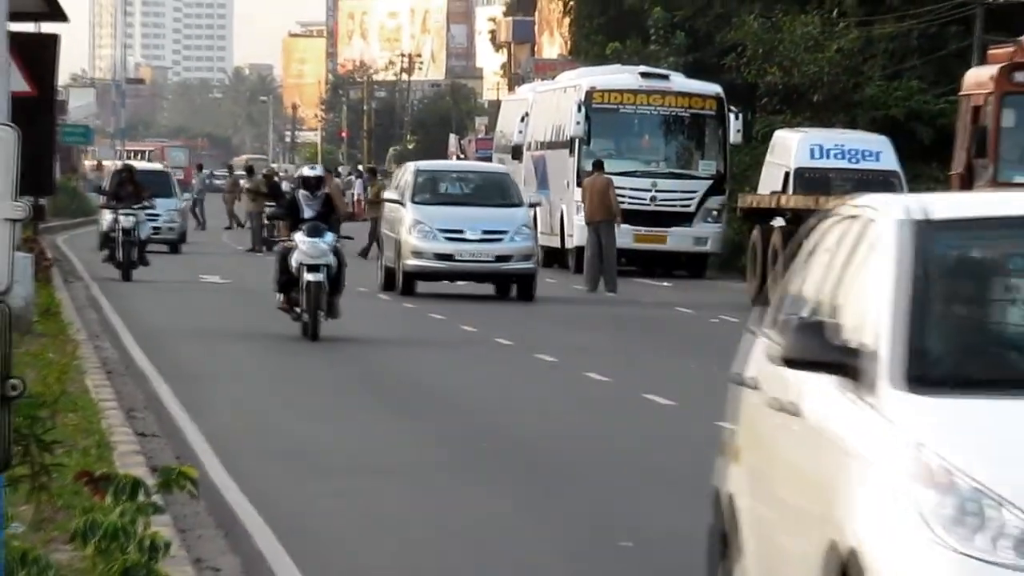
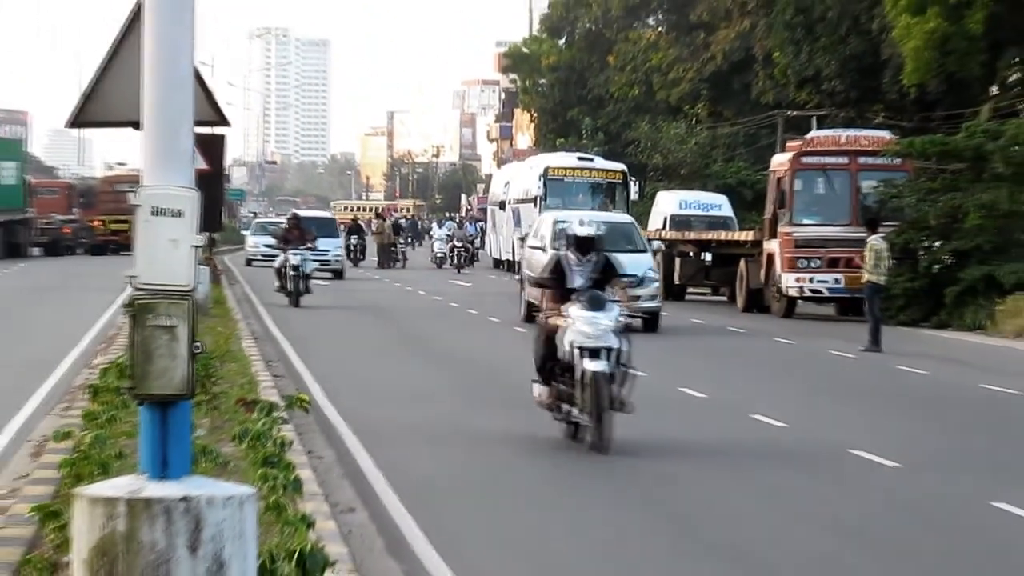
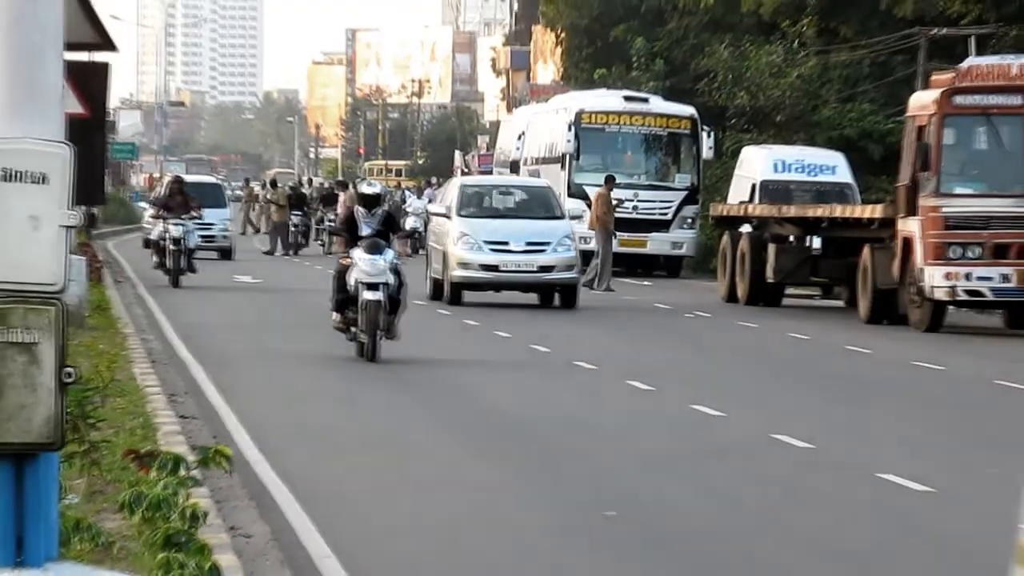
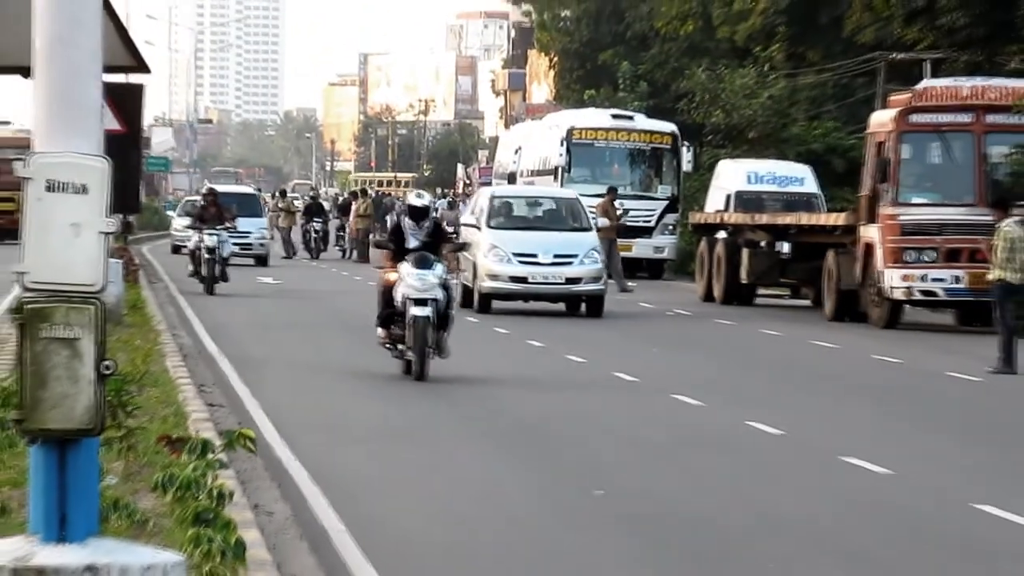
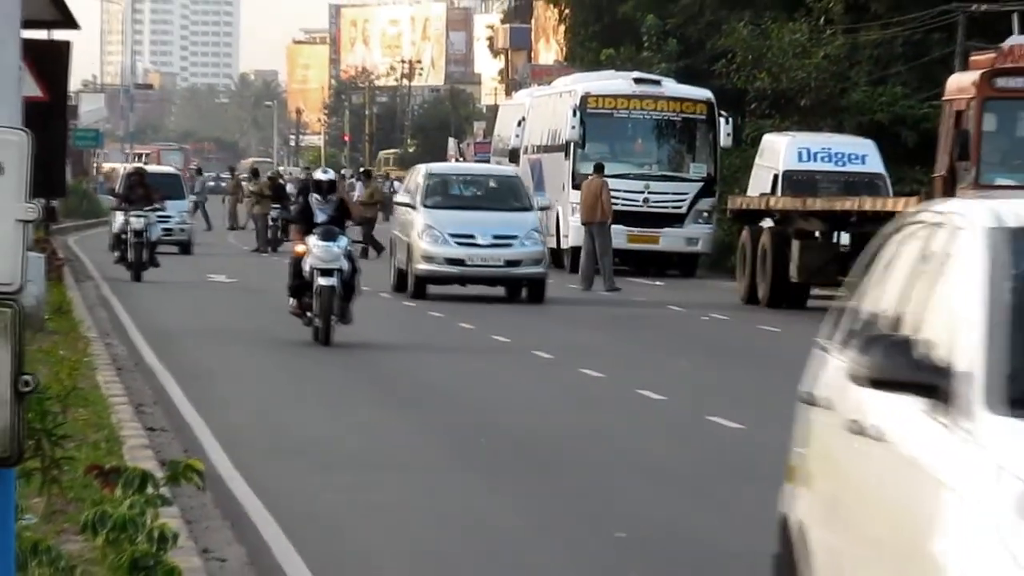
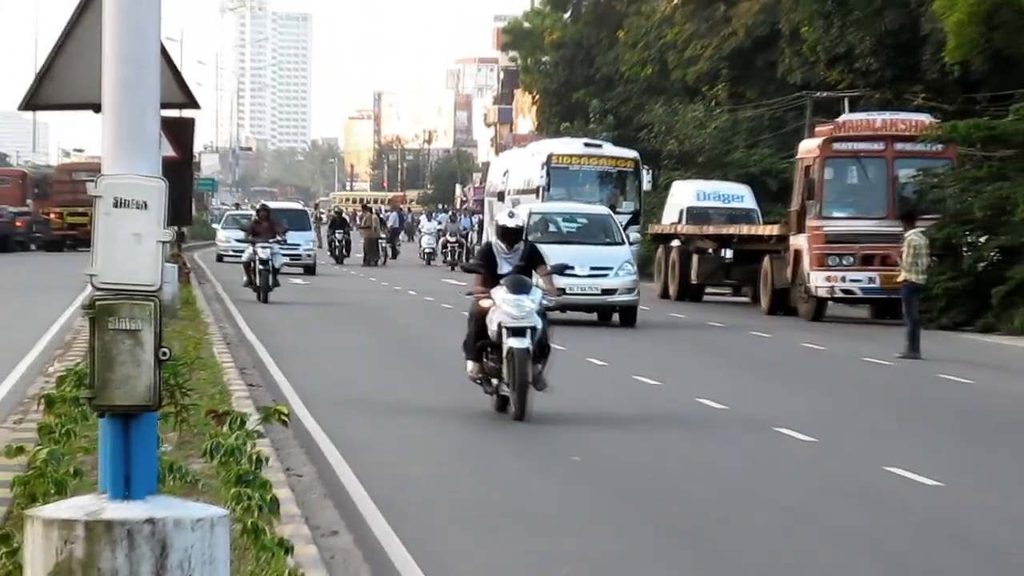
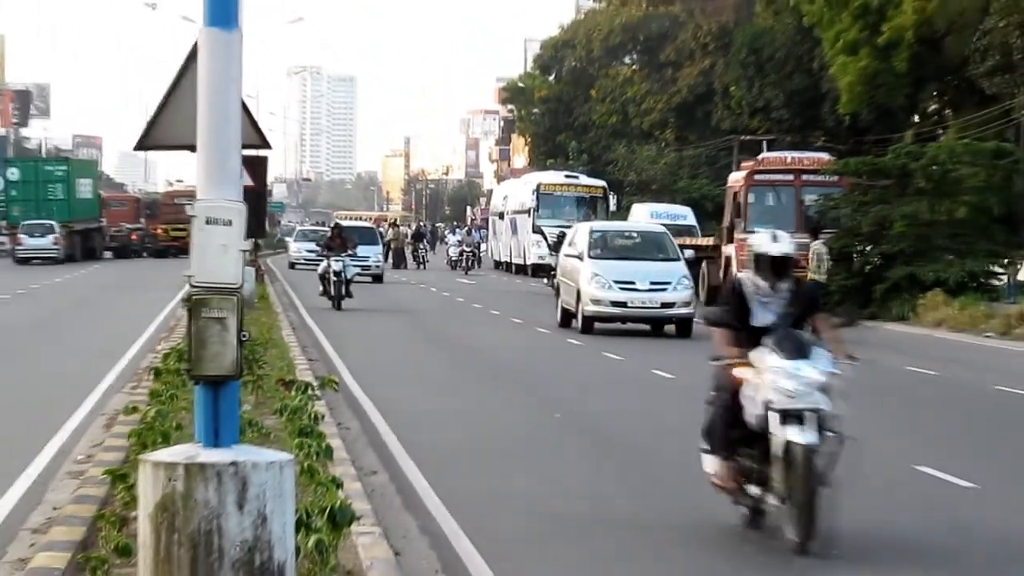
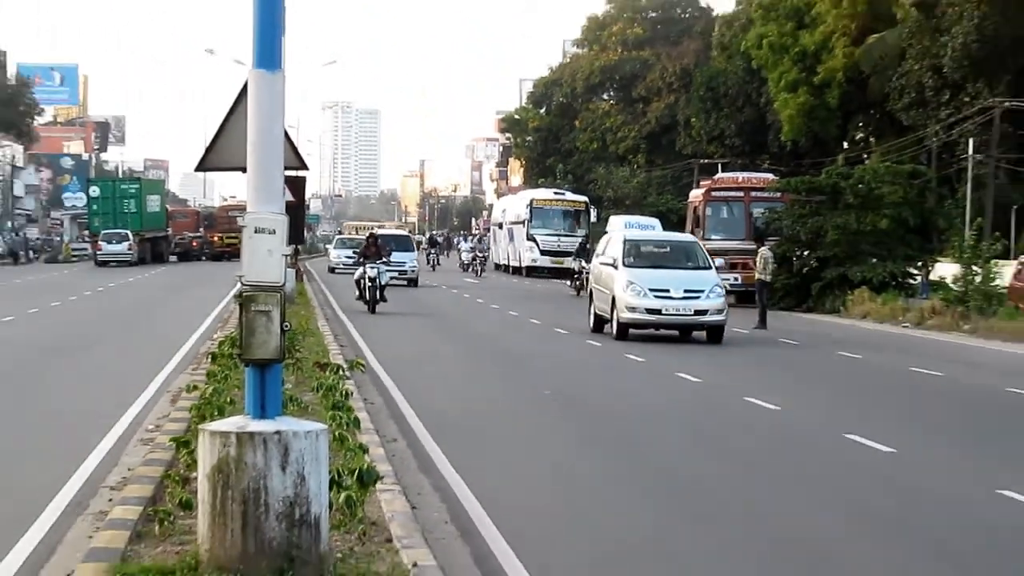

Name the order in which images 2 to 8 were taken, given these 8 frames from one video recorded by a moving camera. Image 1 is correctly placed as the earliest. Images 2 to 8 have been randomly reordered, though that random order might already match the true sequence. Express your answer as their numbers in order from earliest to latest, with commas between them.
5, 3, 4, 6, 2, 7, 8
